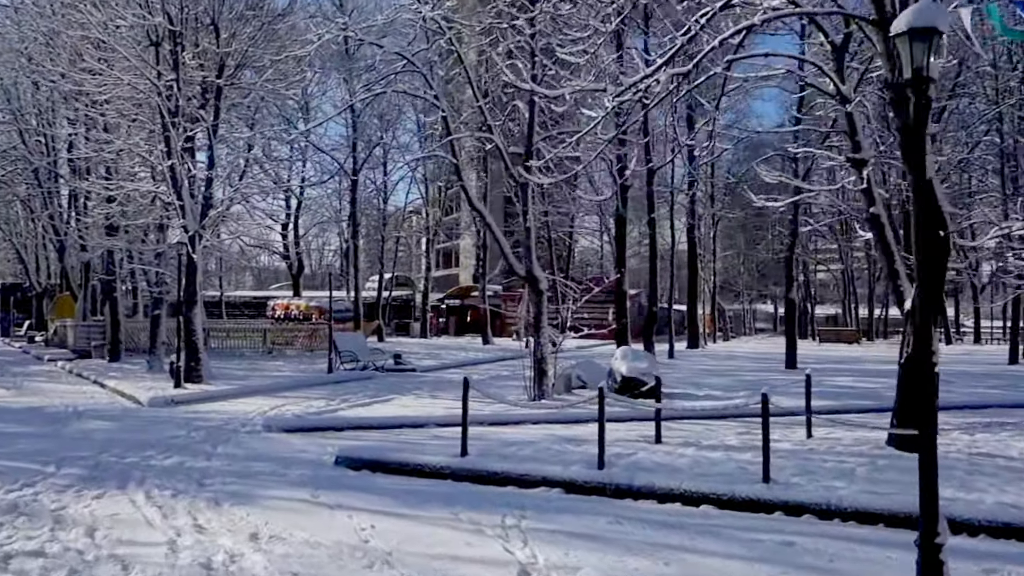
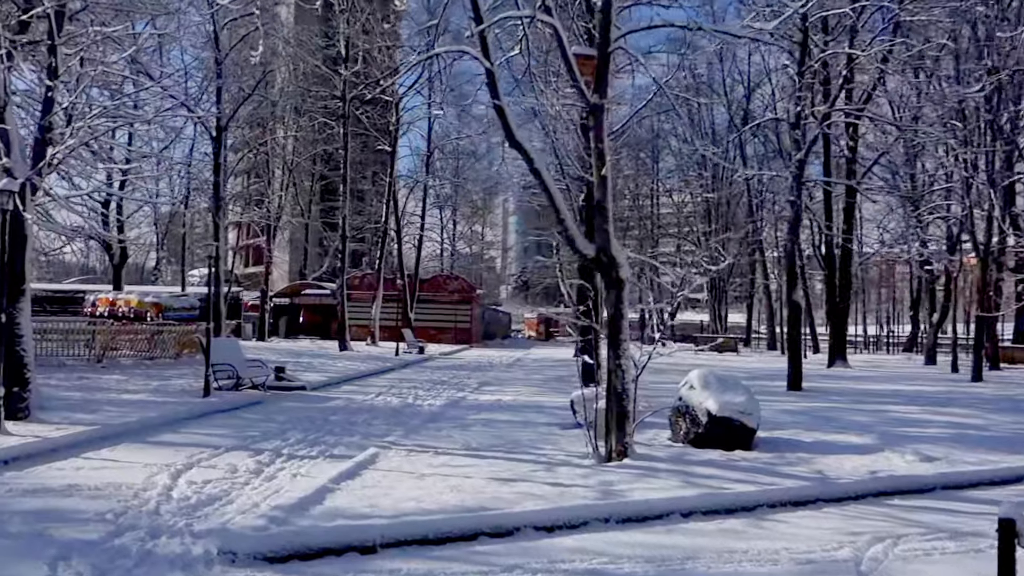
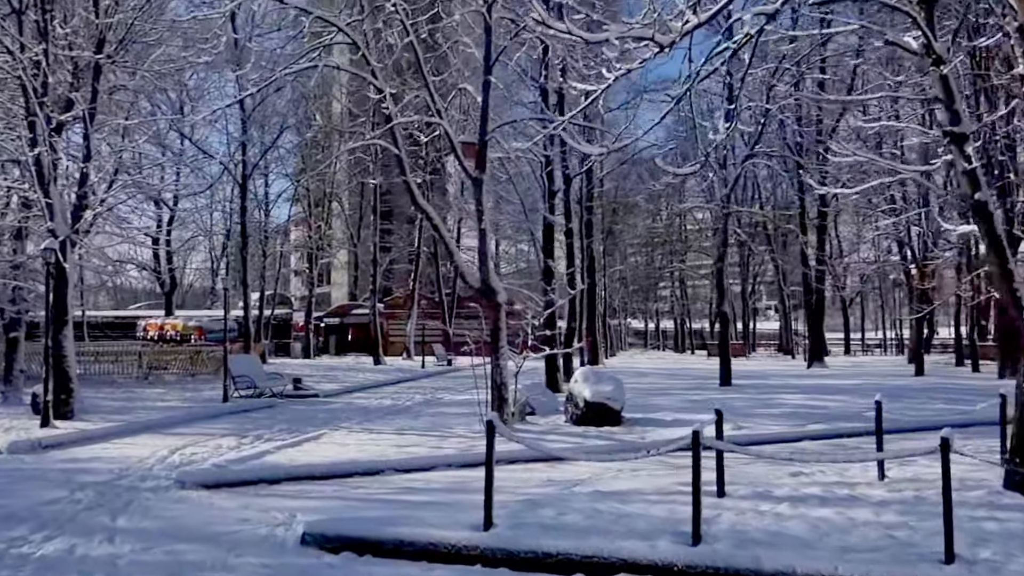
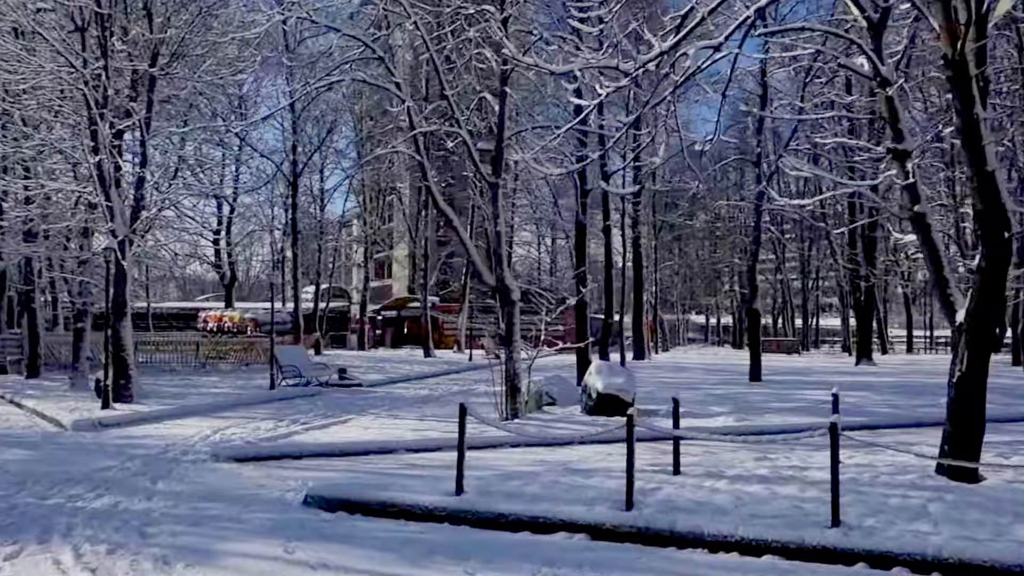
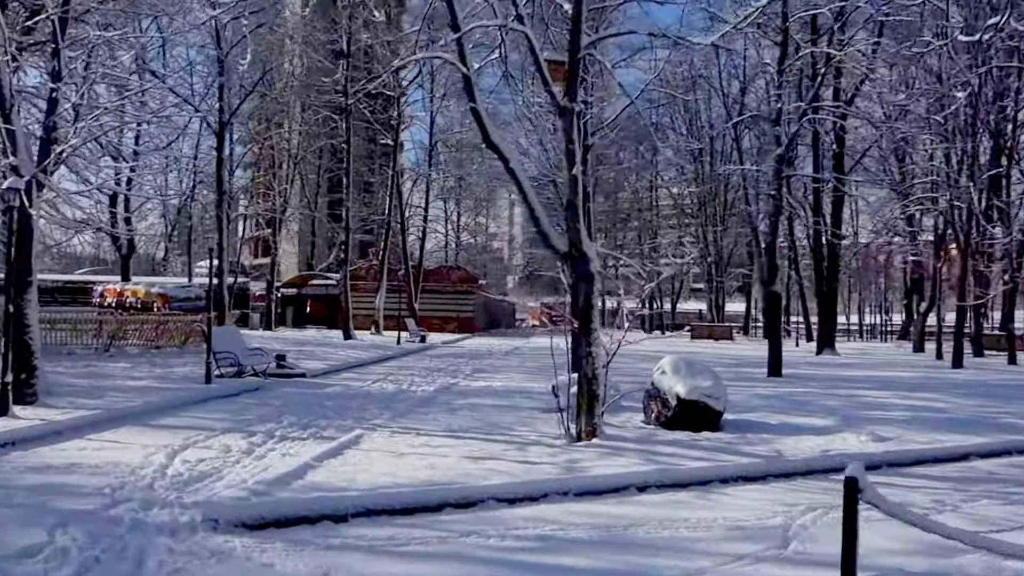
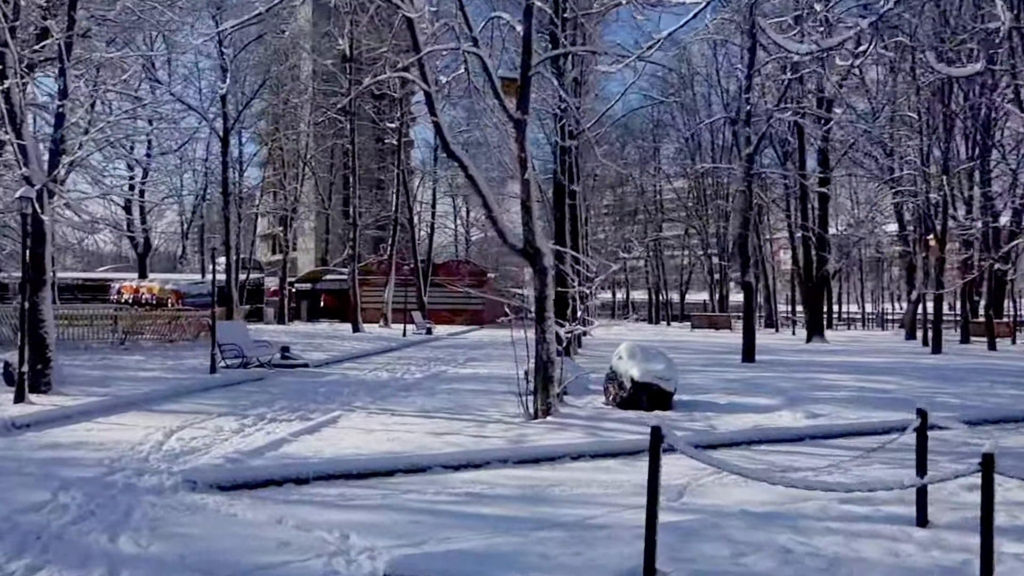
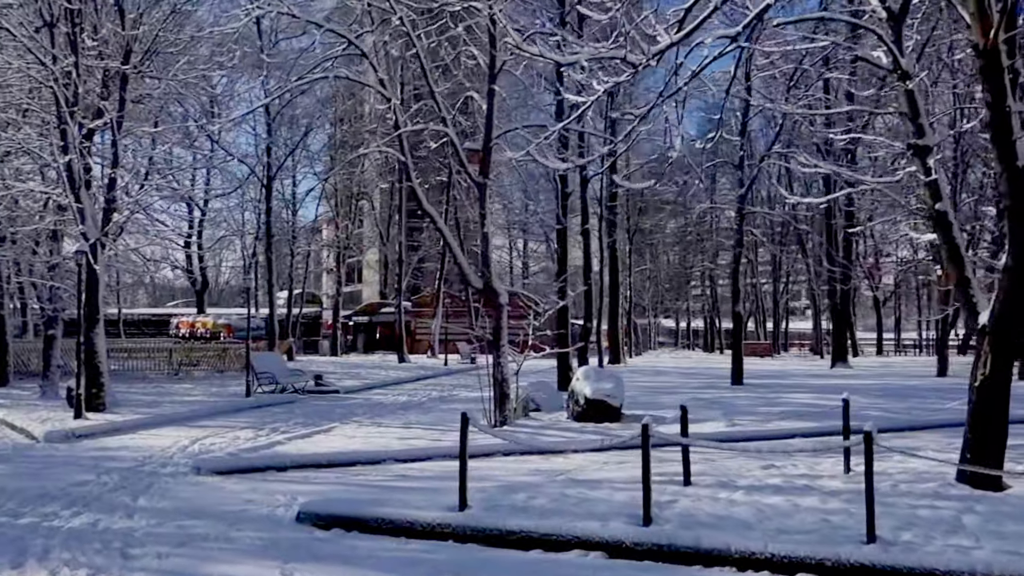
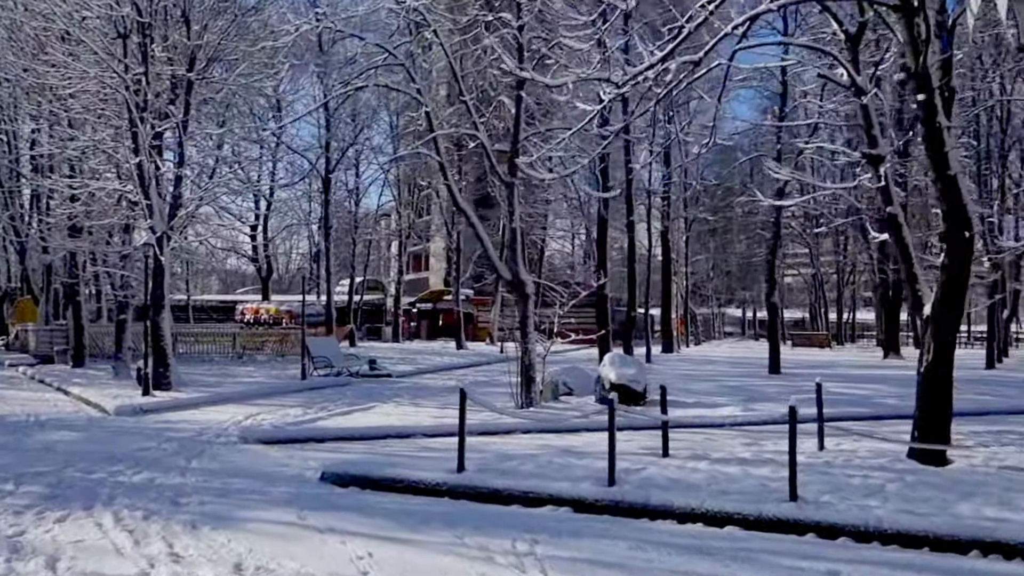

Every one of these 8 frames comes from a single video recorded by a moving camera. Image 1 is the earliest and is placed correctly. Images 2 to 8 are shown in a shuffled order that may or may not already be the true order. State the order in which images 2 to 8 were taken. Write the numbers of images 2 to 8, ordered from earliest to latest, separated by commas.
8, 4, 7, 3, 6, 5, 2
